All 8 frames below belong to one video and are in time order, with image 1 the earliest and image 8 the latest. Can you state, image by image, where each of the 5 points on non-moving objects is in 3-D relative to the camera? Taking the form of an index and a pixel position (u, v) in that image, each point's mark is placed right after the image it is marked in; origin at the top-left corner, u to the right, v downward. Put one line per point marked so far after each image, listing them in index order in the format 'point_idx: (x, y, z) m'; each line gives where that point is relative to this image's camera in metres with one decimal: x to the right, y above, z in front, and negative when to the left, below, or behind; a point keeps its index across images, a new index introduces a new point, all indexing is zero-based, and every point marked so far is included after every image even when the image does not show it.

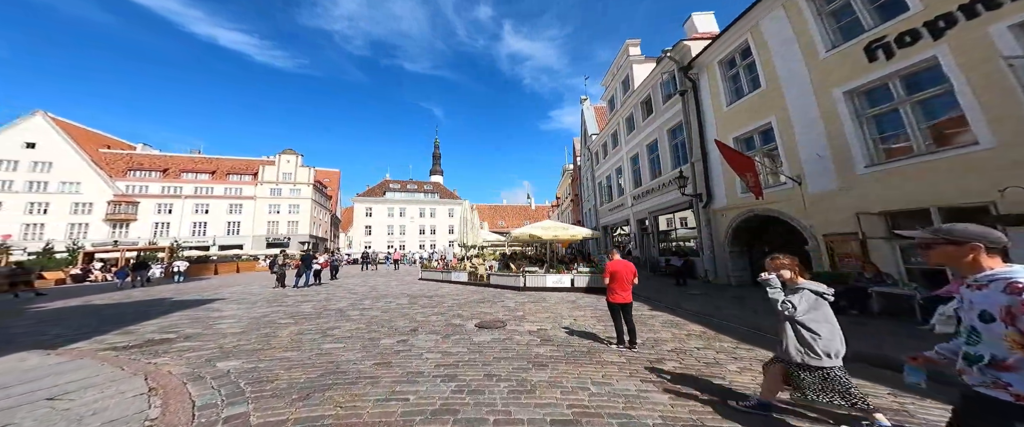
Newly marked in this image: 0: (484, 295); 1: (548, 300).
0: (-0.6, -2.1, +7.9) m
1: (+0.7, -1.6, +5.9) m
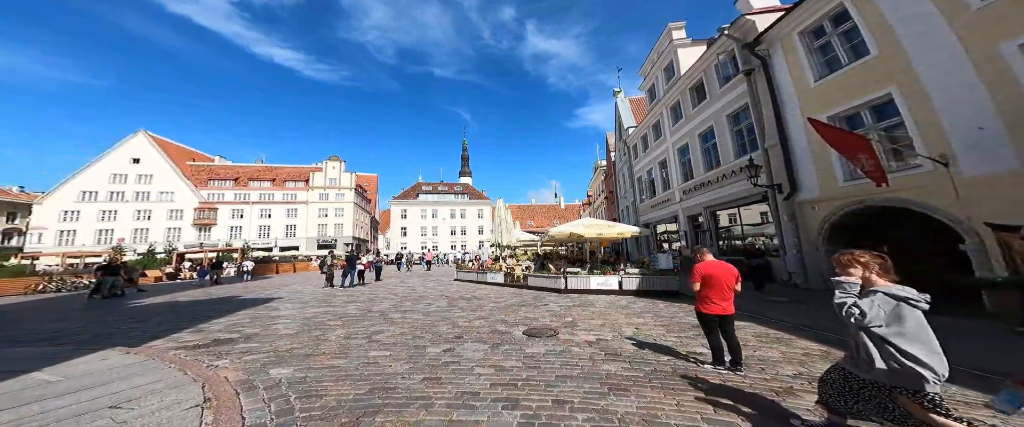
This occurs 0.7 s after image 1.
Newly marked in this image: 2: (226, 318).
0: (+0.4, -2.0, +7.6) m
1: (+1.5, -1.6, +5.5) m
2: (-8.9, -3.3, +10.1) m
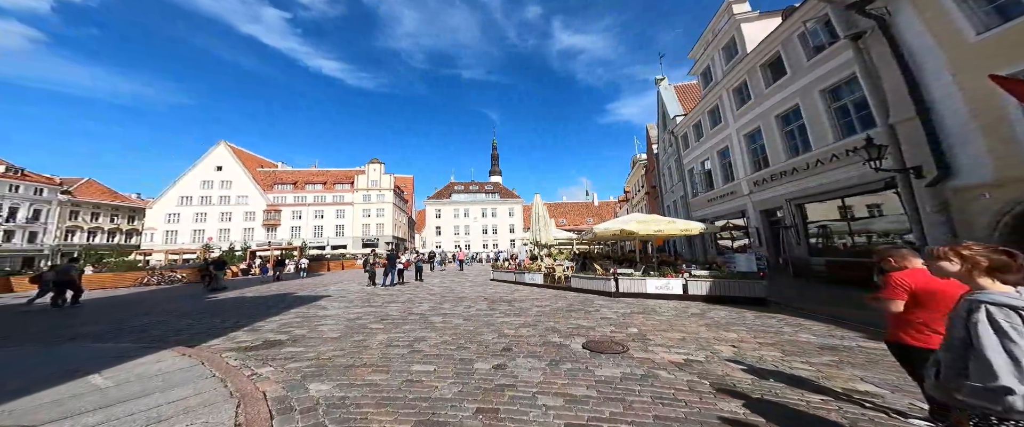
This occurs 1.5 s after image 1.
0: (+1.4, -2.0, +7.0) m
1: (+2.3, -1.5, +4.8) m
2: (-7.6, -3.4, +10.4) m
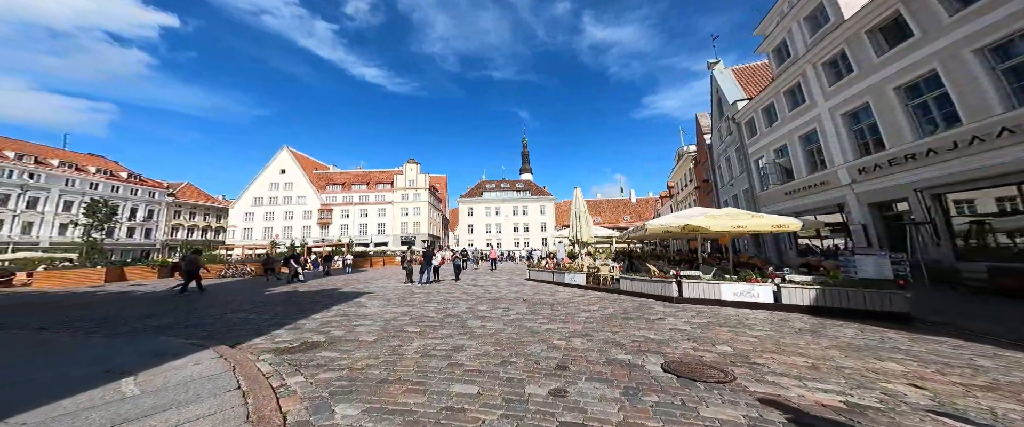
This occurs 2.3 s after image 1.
0: (+2.3, -1.8, +6.1) m
1: (+2.9, -1.4, +3.8) m
2: (-6.3, -3.3, +10.4) m
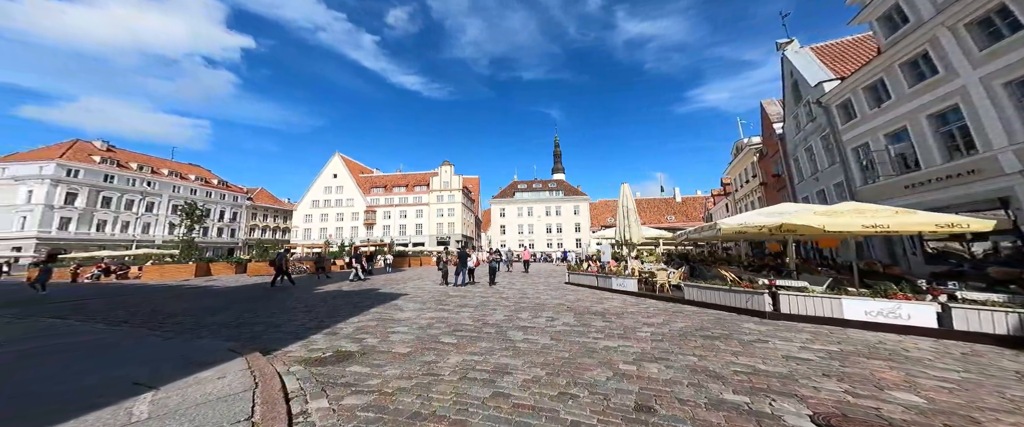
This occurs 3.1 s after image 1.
0: (+3.2, -1.8, +5.1) m
1: (+3.5, -1.3, +2.7) m
2: (-5.0, -3.3, +10.2) m
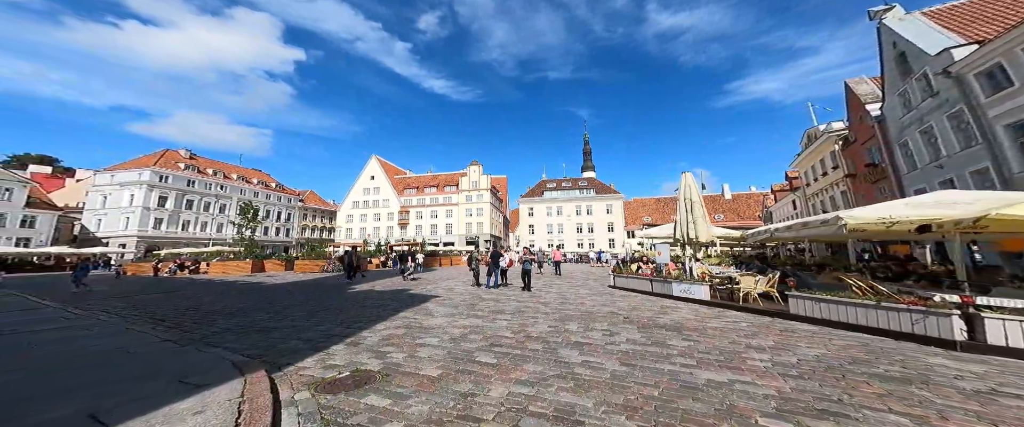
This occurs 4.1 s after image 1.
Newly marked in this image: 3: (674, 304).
0: (+3.9, -1.6, +3.5) m
1: (+4.1, -1.1, +1.2) m
2: (-3.8, -3.2, +9.3) m
3: (+3.9, -2.2, +7.7) m
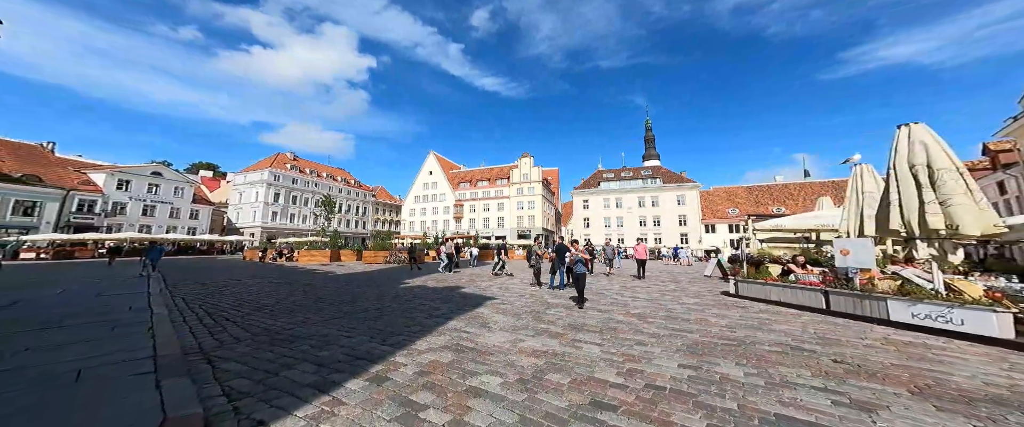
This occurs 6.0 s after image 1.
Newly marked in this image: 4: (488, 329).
0: (+4.8, -1.1, +0.1) m
1: (+4.6, -0.7, -2.3) m
2: (-1.9, -2.8, +7.0) m
3: (+5.5, -1.7, +4.2) m
4: (-0.7, -2.9, +7.9) m
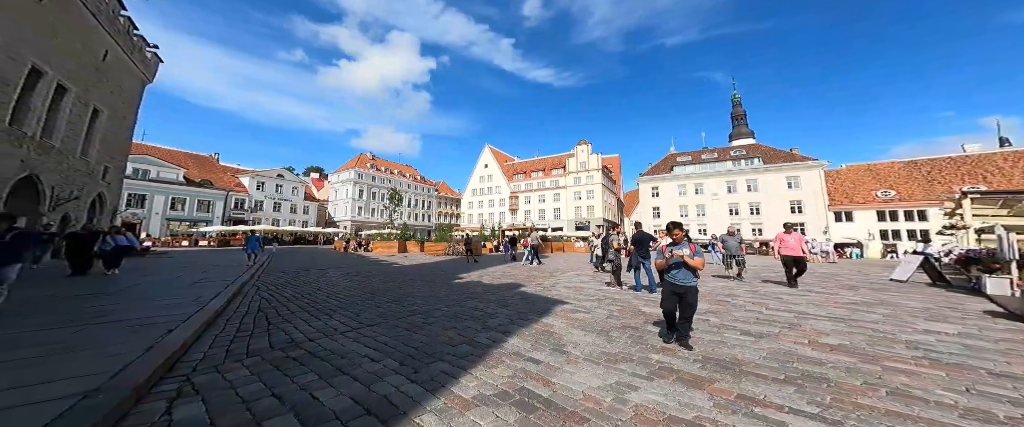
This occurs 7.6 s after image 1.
0: (+4.9, -0.6, -3.7) m
1: (+4.2, -0.2, -6.0) m
2: (-0.4, -2.2, +4.4) m
3: (+6.3, -1.1, +0.3) m
4: (+0.9, -2.3, +5.0) m
